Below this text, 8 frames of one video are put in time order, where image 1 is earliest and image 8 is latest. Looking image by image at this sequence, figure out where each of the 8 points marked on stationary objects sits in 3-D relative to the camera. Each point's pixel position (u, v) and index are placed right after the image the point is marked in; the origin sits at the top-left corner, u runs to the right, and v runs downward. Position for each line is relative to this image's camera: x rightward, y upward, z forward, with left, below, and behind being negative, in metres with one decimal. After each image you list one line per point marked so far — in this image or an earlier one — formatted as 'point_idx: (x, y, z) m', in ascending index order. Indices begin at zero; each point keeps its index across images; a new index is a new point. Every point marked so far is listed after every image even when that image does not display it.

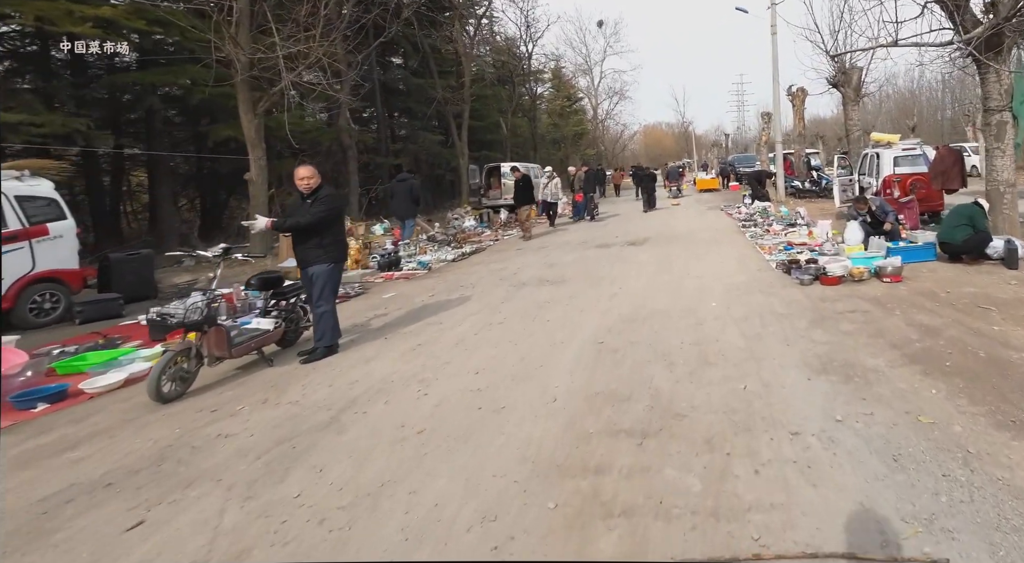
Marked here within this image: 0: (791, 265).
0: (+4.4, +0.3, +9.8) m
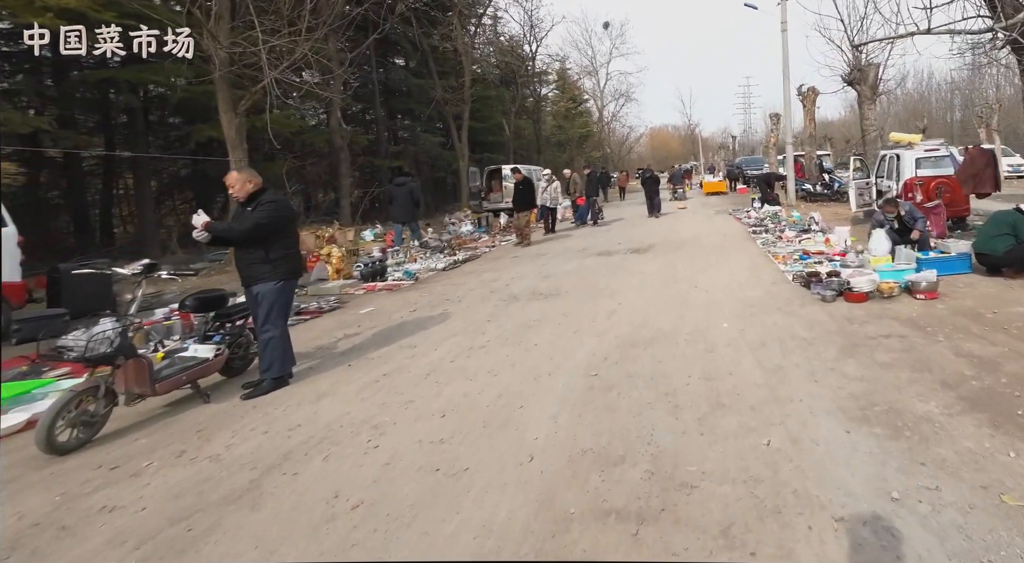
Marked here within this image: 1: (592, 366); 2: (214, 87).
0: (+4.2, 0.0, +8.8) m
1: (+0.7, -0.8, +5.8) m
2: (-6.4, +4.2, +13.4) m
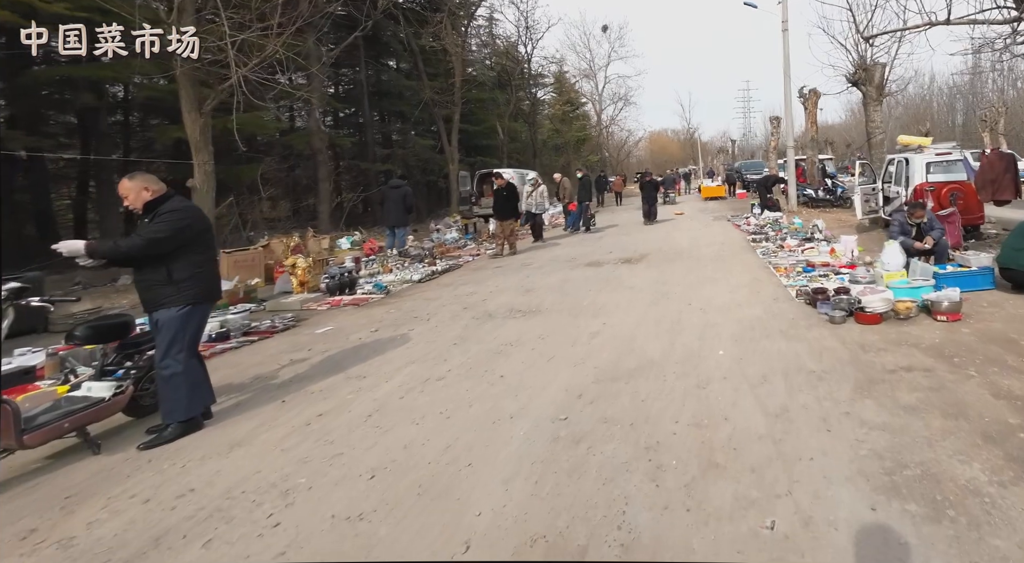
0: (+3.9, -0.2, +8.0) m
1: (+0.4, -1.0, +4.9) m
2: (-6.7, +4.0, +12.5) m
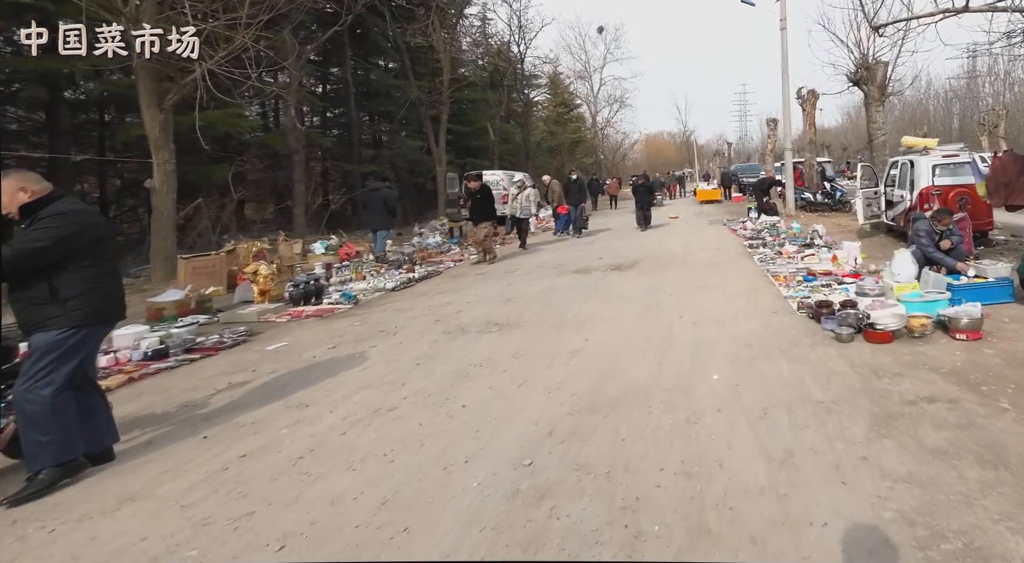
0: (+3.6, -0.3, +7.2) m
1: (+0.1, -1.1, +4.1) m
2: (-7.0, +3.8, +11.7) m
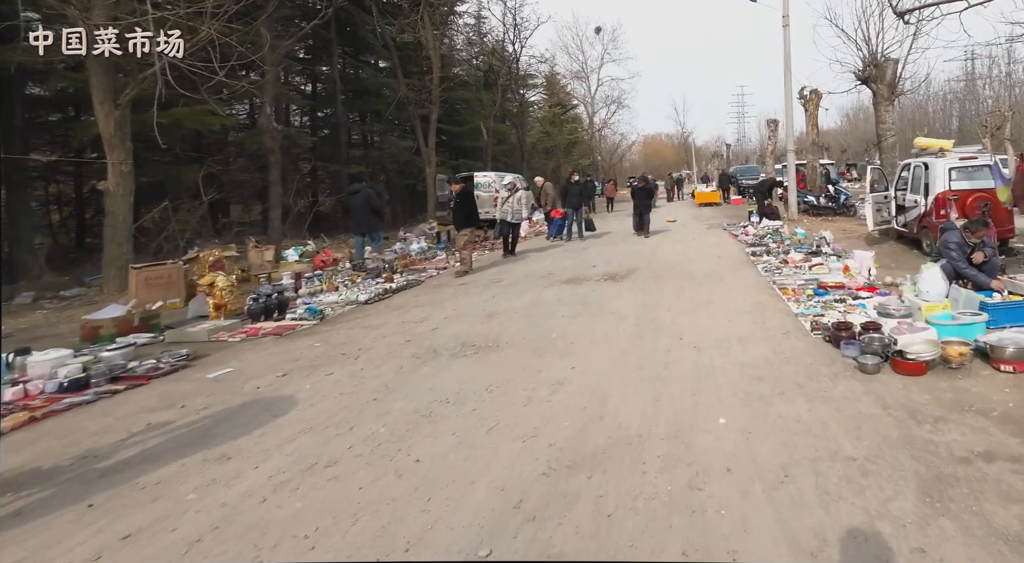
0: (+3.3, -0.5, +6.3) m
1: (-0.1, -1.3, +3.2) m
2: (-7.3, +3.7, +10.8) m
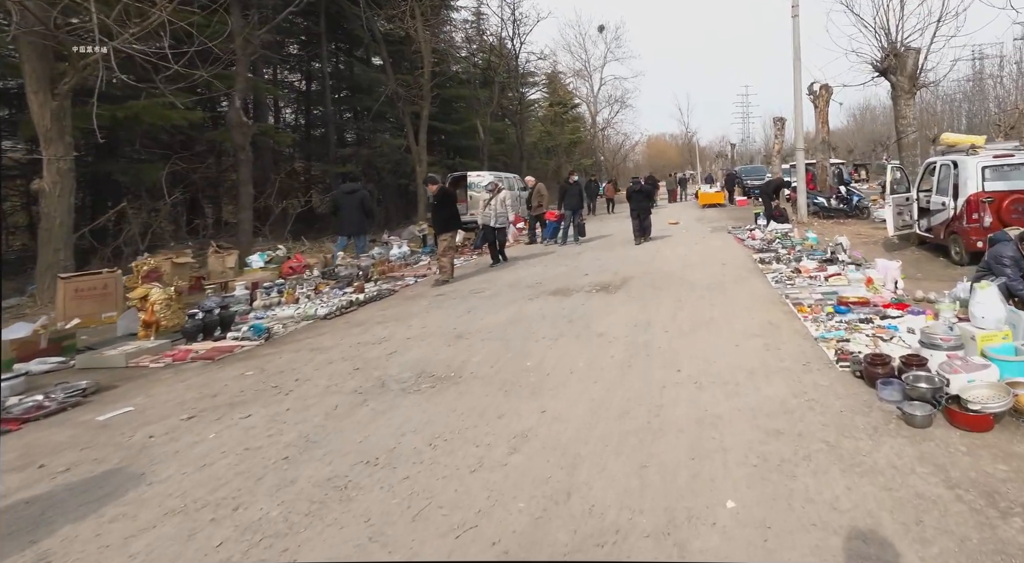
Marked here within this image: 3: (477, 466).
0: (+3.0, -0.7, +5.1) m
1: (-0.5, -1.5, +2.1) m
2: (-7.6, +3.5, +9.7) m
3: (-0.2, -1.2, +4.0) m
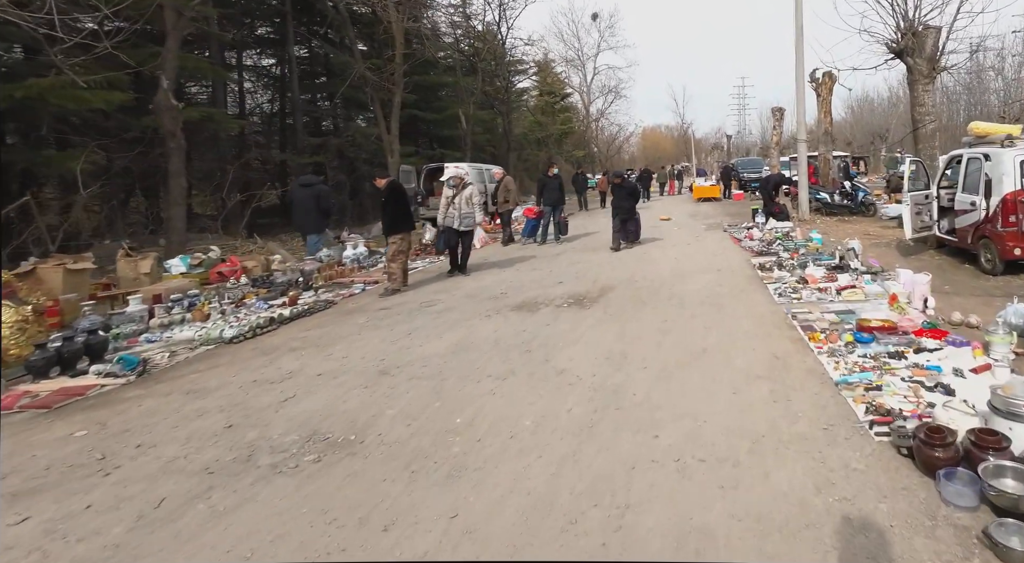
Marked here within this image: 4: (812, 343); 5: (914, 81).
0: (+2.4, -1.0, +3.6) m
1: (-1.0, -1.8, +0.5) m
2: (-8.2, +3.3, +8.0) m
3: (-0.8, -1.4, +2.4) m
4: (+3.0, -0.6, +6.4) m
5: (+8.5, +4.3, +13.3) m
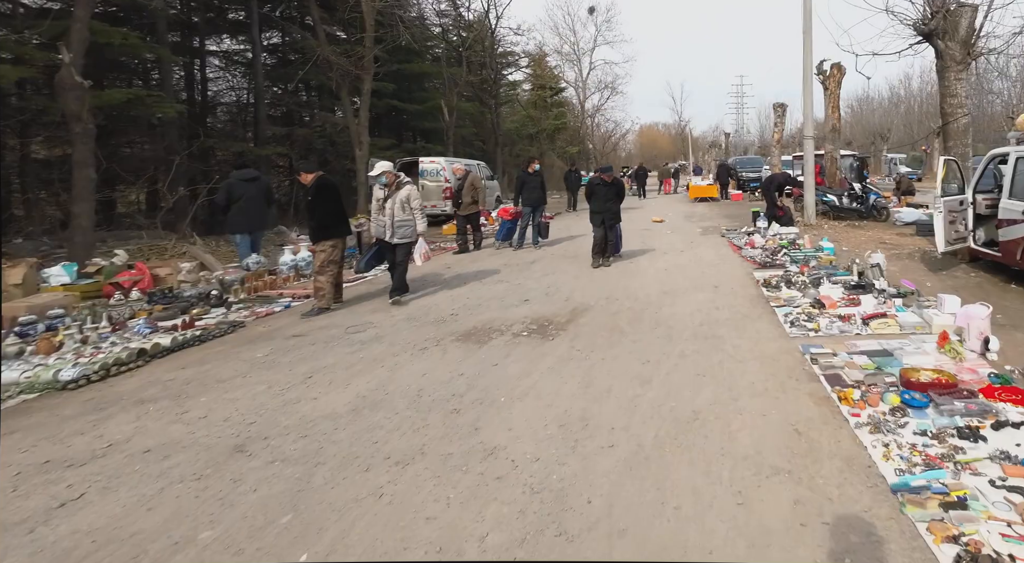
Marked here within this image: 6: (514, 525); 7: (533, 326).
0: (+1.8, -1.3, +1.8) m
1: (-1.6, -2.0, -1.3) m
2: (-8.7, +3.2, +6.1) m
3: (-1.4, -1.7, +0.6) m
4: (+2.4, -0.9, +4.6) m
5: (+7.9, +4.0, +11.6) m
6: (0.0, -1.2, +3.3) m
7: (+0.2, -0.5, +7.1) m
